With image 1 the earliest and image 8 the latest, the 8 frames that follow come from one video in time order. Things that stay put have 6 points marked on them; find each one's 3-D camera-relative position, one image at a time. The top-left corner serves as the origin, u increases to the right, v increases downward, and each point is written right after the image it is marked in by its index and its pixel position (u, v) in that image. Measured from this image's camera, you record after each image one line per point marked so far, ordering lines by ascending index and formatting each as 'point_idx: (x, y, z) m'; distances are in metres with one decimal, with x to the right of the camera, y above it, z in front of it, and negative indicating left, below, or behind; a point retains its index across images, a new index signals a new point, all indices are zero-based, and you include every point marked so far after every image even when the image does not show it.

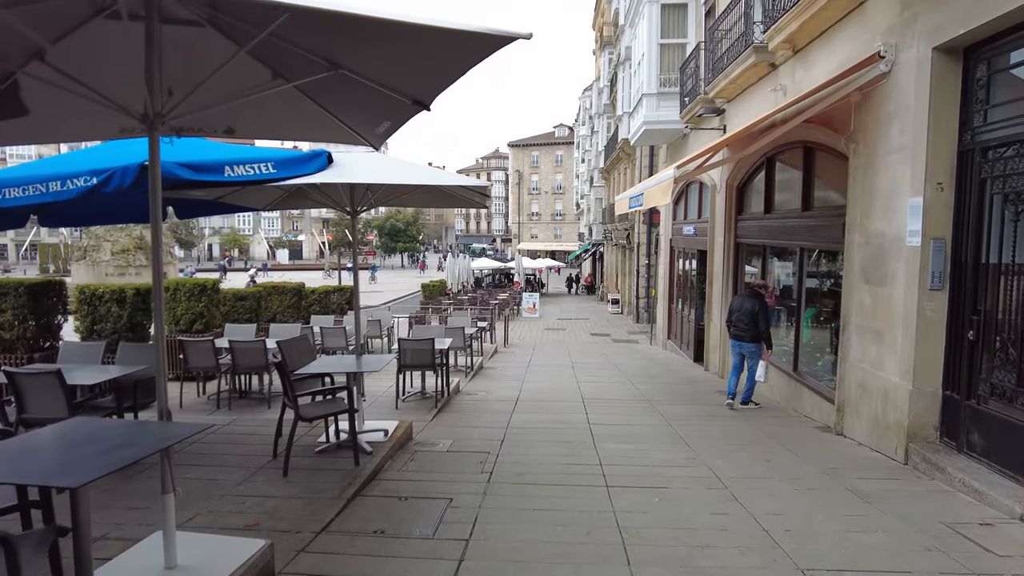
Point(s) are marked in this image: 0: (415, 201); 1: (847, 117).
0: (-1.0, +0.9, +6.6) m
1: (+3.3, +1.7, +6.6) m
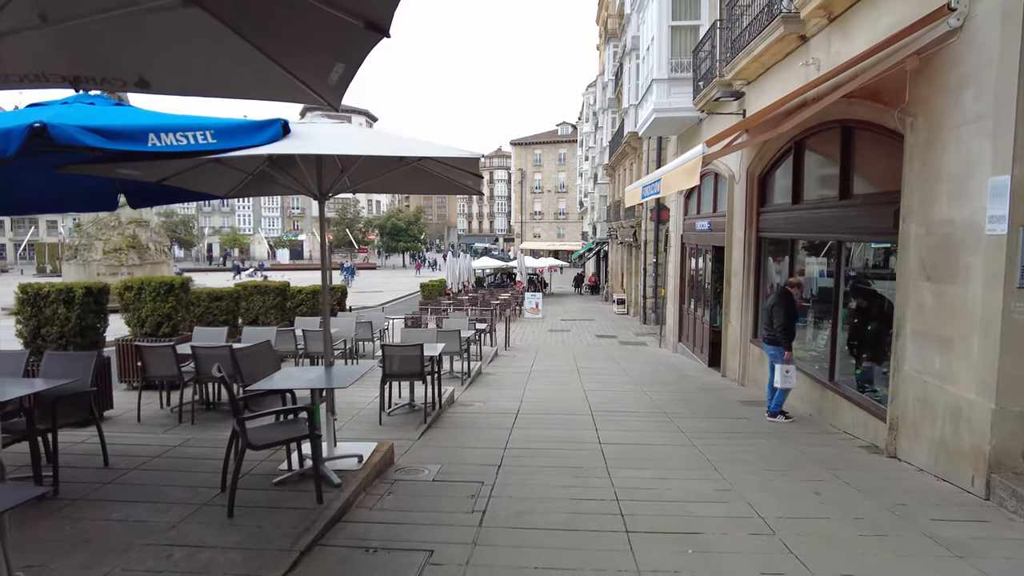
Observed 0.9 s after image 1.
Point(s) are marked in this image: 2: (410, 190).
0: (-1.0, +0.9, +5.7) m
1: (+3.3, +1.7, +5.6) m
2: (-0.9, +0.9, +6.0) m
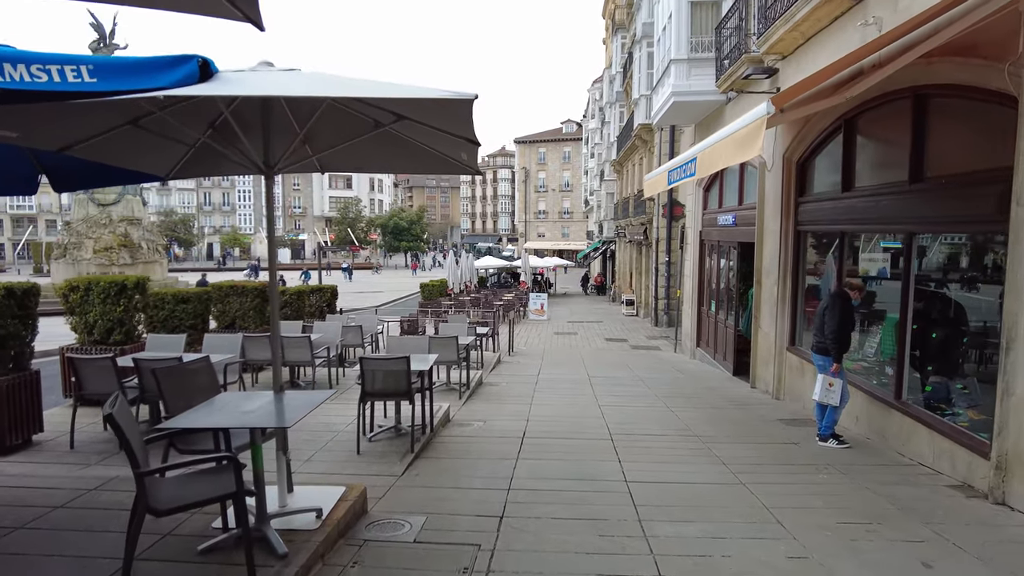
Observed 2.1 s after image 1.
0: (-0.9, +0.9, +4.6) m
1: (+3.3, +1.7, +4.5) m
2: (-0.9, +0.9, +4.9) m
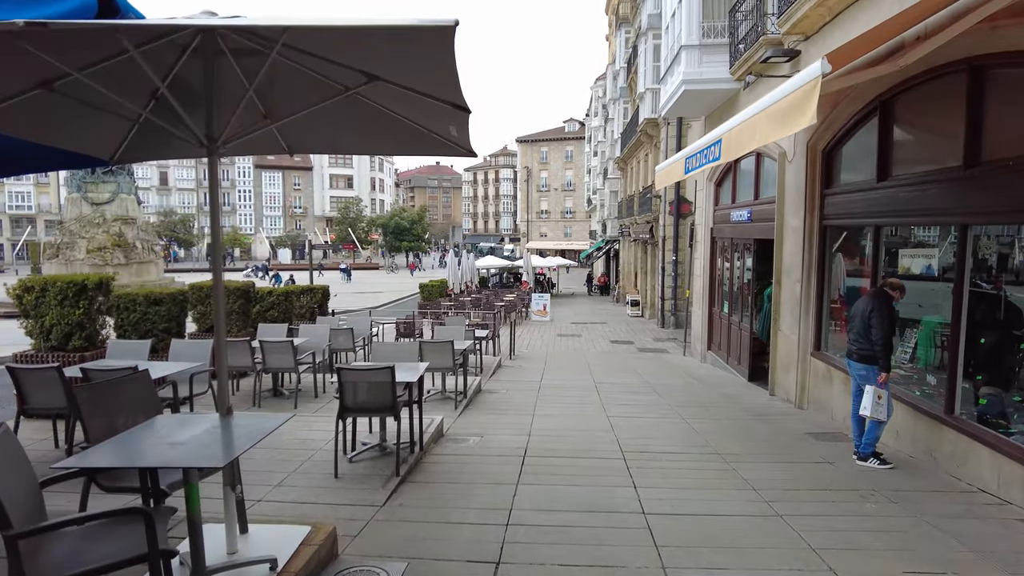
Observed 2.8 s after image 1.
0: (-0.9, +0.9, +3.9) m
1: (+3.3, +1.7, +3.8) m
2: (-0.9, +0.9, +4.2) m
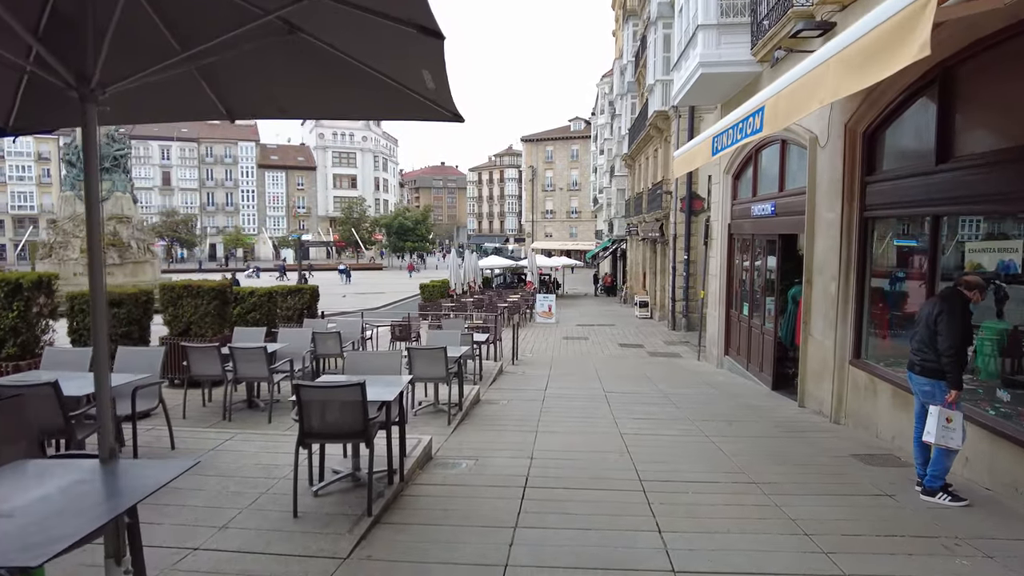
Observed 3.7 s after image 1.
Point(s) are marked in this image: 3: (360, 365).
0: (-1.0, +0.9, +3.0) m
1: (+3.3, +1.7, +2.9) m
2: (-0.9, +0.9, +3.3) m
3: (-1.2, -0.6, +5.6) m
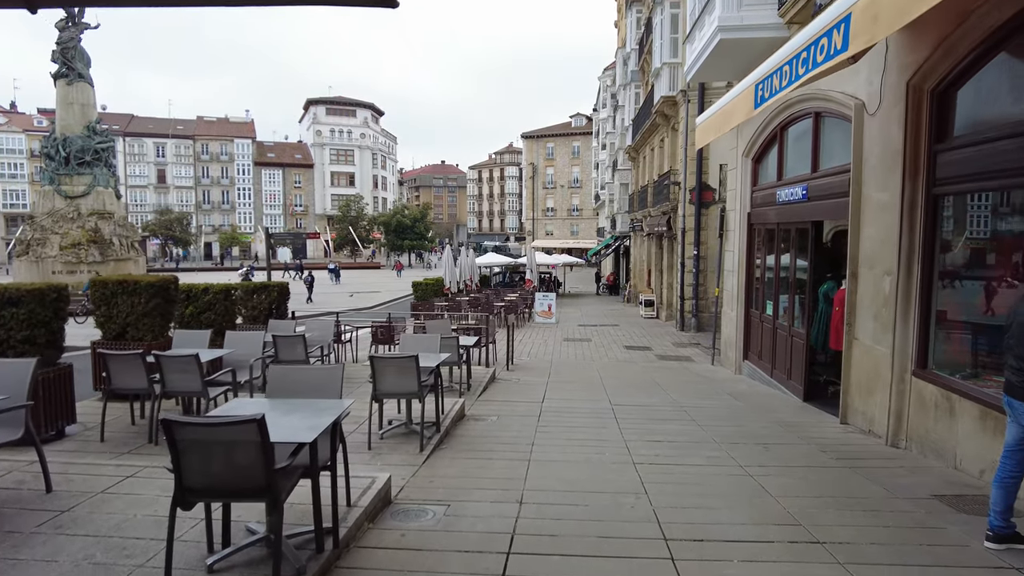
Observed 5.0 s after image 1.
0: (-1.1, +1.0, +1.7) m
1: (+3.1, +1.7, +1.6) m
2: (-1.0, +0.9, +2.0) m
3: (-1.4, -0.6, +4.3) m
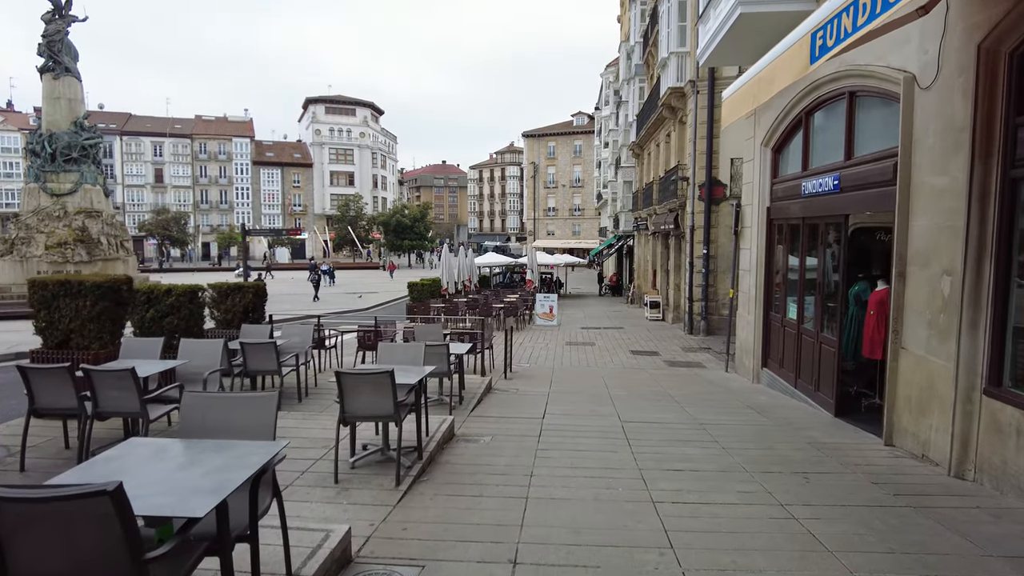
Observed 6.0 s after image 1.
0: (-1.1, +0.9, +0.8) m
1: (+3.1, +1.7, +0.6) m
2: (-1.1, +0.9, +1.1) m
3: (-1.4, -0.6, +3.4) m
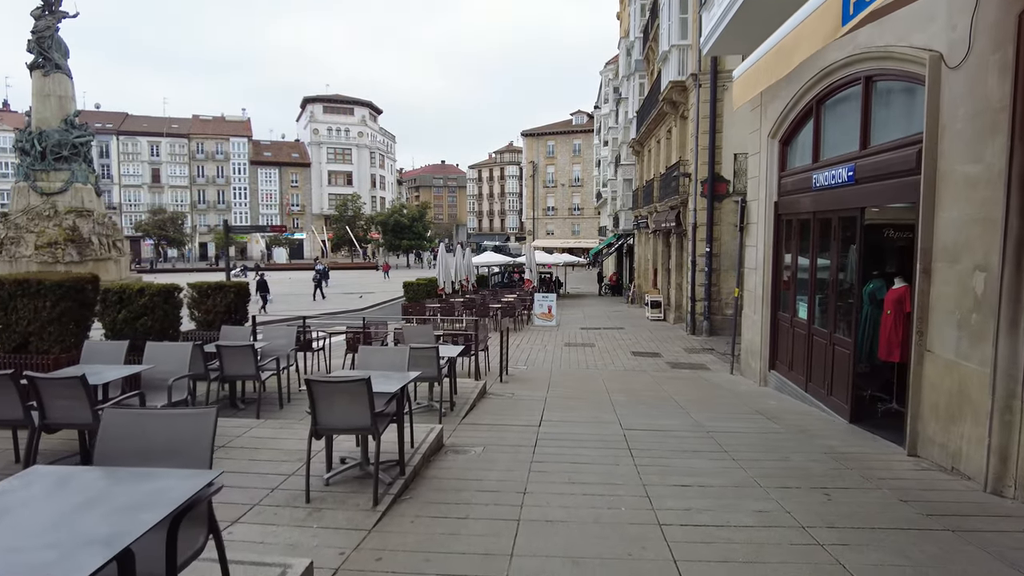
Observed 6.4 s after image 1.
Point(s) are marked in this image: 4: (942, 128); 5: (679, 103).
0: (-1.2, +1.0, +0.3) m
1: (+3.0, +1.7, +0.2) m
2: (-1.1, +0.9, +0.6) m
3: (-1.5, -0.6, +2.9) m
4: (+3.5, +1.3, +5.4) m
5: (+4.5, +5.0, +18.2) m
